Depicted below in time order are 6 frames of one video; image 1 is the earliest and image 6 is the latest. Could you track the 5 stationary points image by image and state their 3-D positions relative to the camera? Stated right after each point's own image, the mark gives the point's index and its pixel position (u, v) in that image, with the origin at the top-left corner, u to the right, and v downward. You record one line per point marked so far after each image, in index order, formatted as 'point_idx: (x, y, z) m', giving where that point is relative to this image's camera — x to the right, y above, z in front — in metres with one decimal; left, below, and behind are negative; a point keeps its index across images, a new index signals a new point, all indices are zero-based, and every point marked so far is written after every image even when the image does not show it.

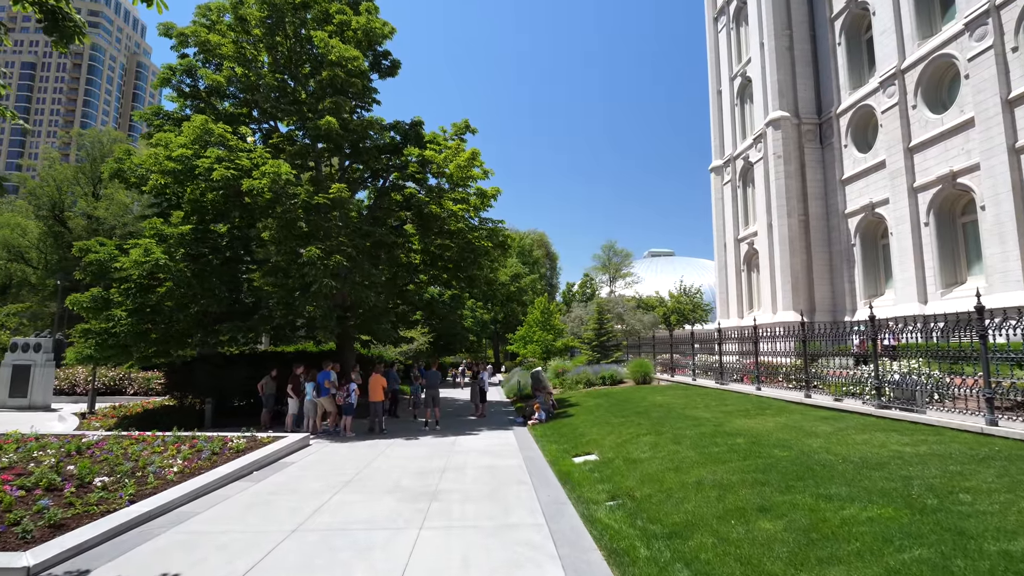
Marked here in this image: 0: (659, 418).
0: (+3.5, -3.1, +10.3) m
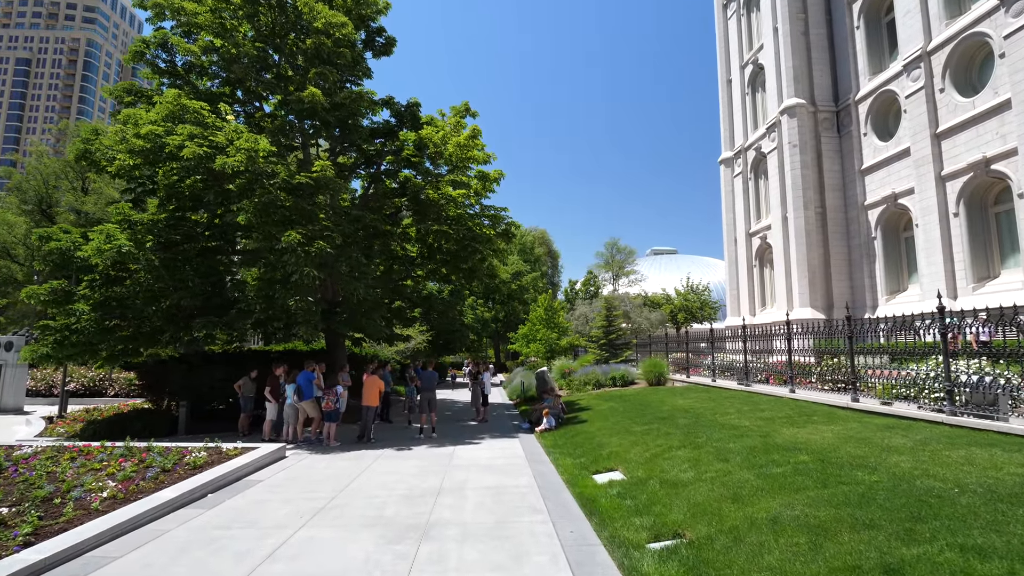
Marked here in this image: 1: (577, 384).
0: (+3.6, -2.9, +8.9) m
1: (+2.8, -4.2, +19.0) m
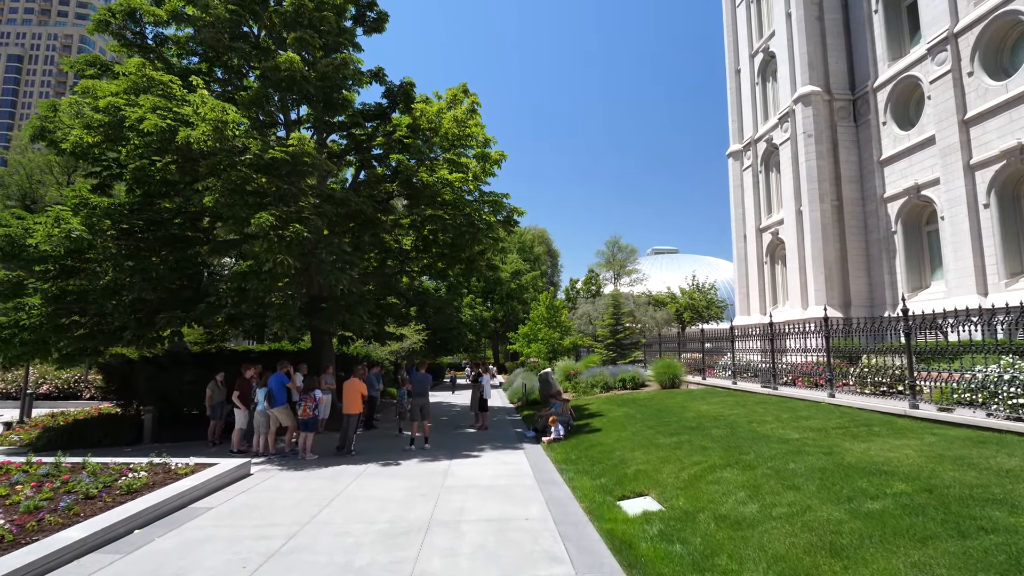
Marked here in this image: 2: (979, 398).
0: (+3.7, -2.6, +7.5) m
1: (+2.9, -4.0, +17.6) m
2: (+9.4, -2.2, +8.7) m
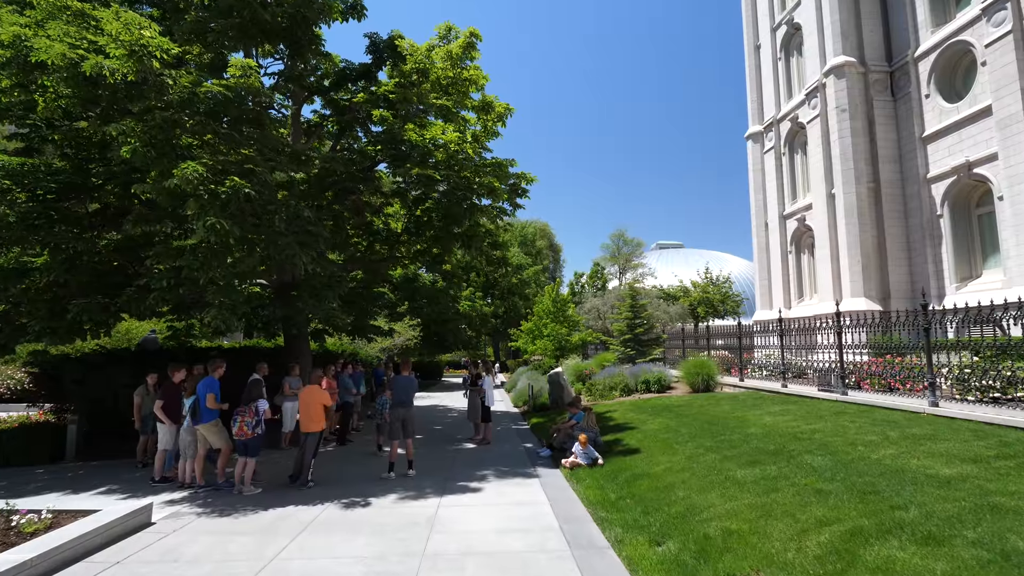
0: (+3.9, -2.2, +5.1) m
1: (+3.1, -3.5, +15.2) m
2: (+9.6, -1.8, +6.3) m
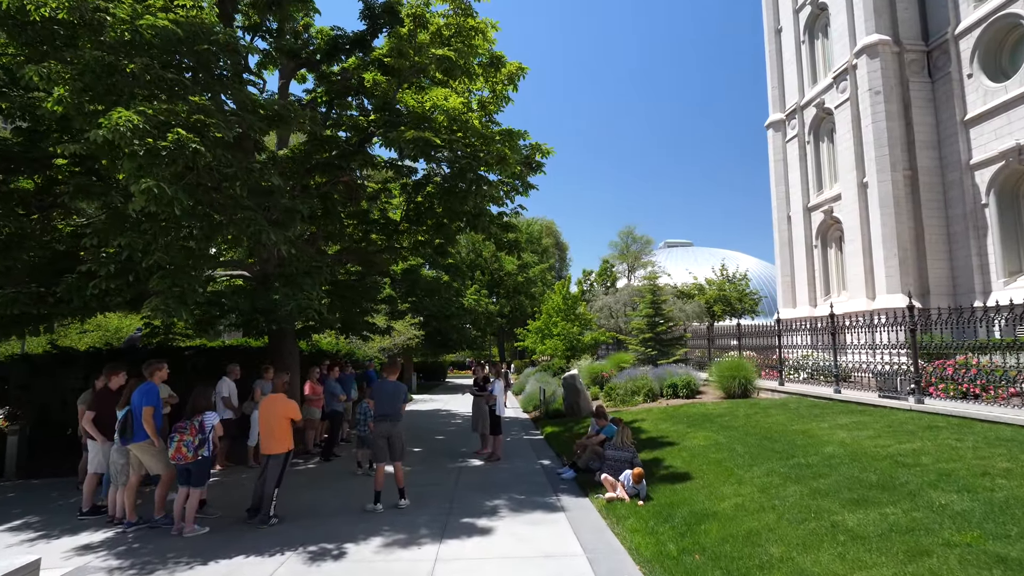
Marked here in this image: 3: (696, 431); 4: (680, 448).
0: (+4.2, -2.0, +3.5) m
1: (+3.4, -3.3, +13.7) m
2: (+9.9, -1.6, +4.7) m
3: (+3.6, -2.8, +8.5) m
4: (+2.9, -2.7, +7.4) m
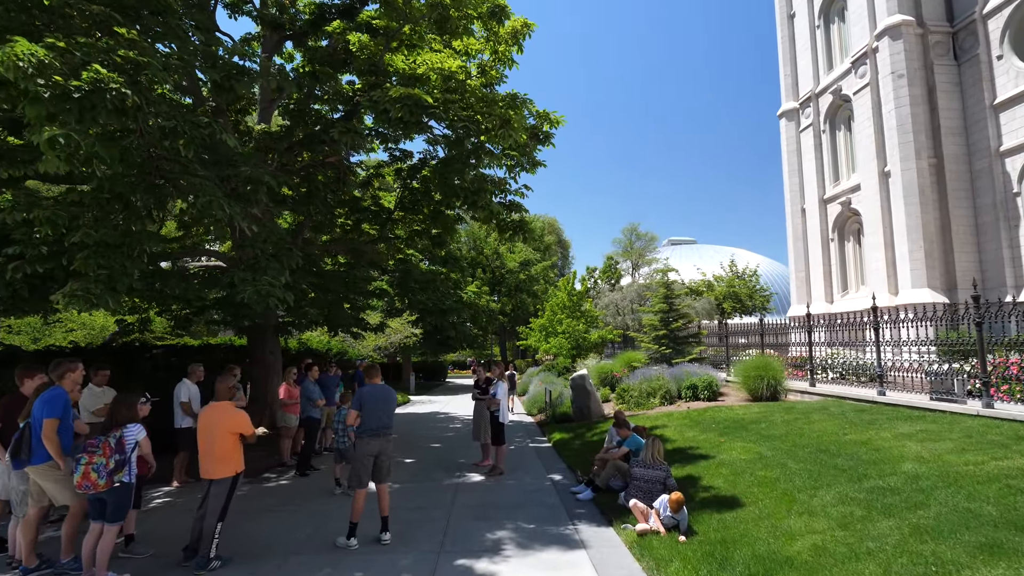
0: (+4.2, -1.8, +2.4) m
1: (+3.5, -3.1, +12.5) m
2: (+9.9, -1.3, +3.5) m
3: (+3.7, -2.5, +7.3) m
4: (+2.9, -2.5, +6.2) m
